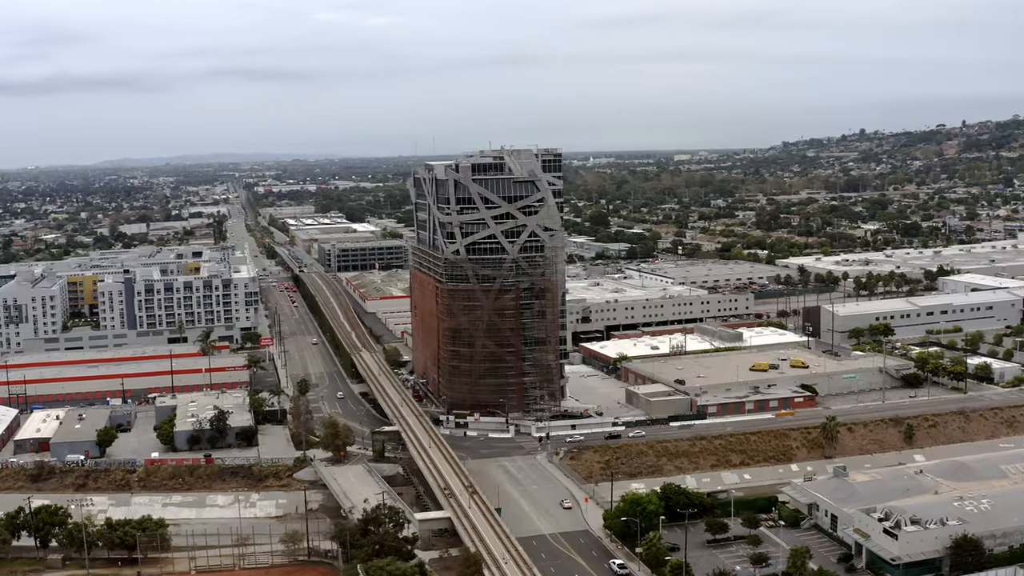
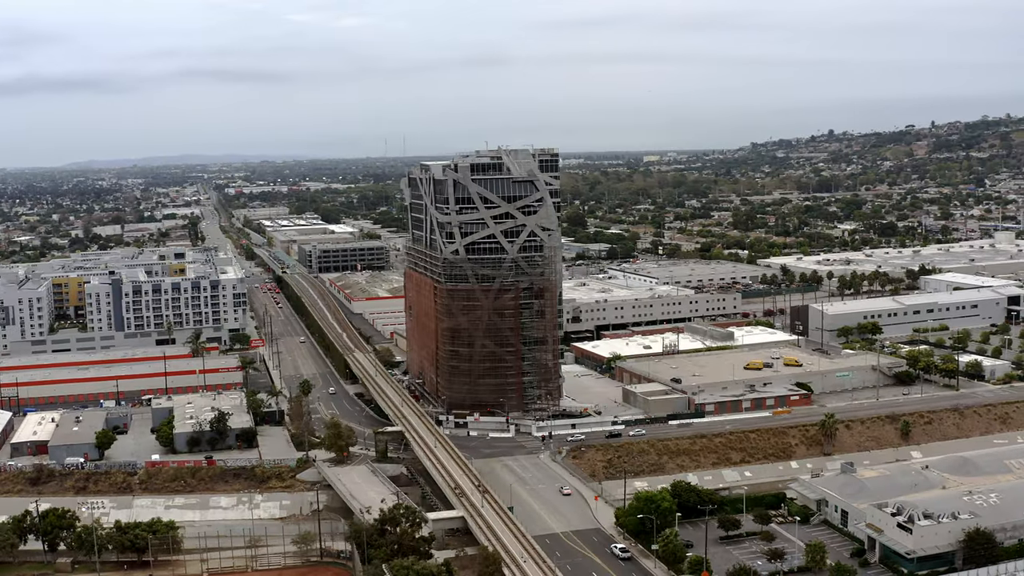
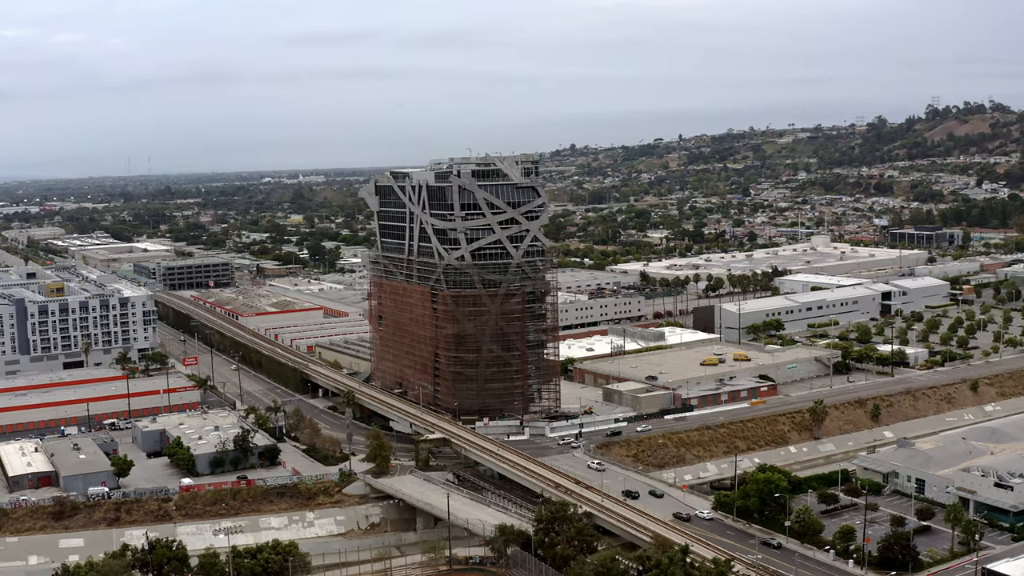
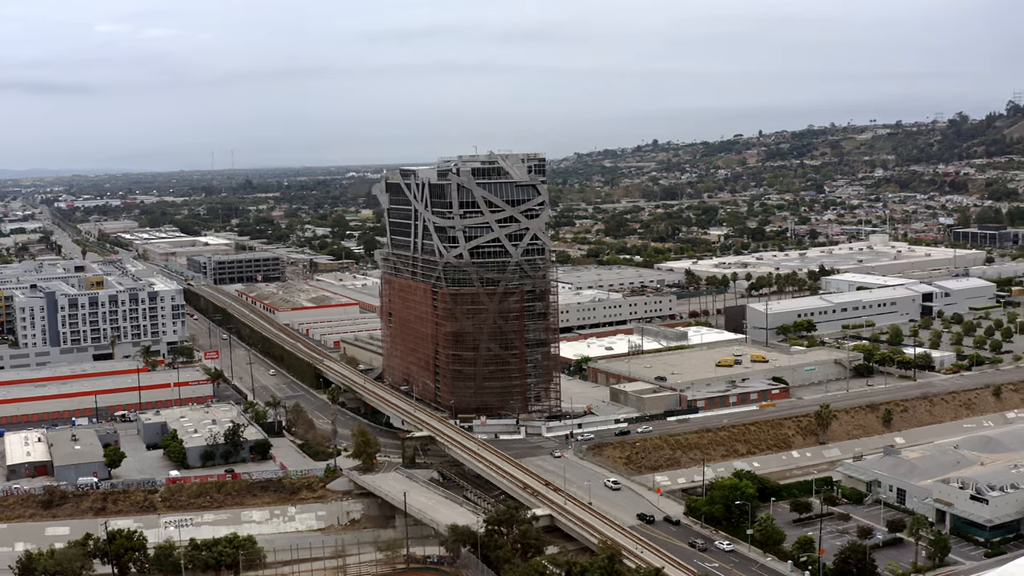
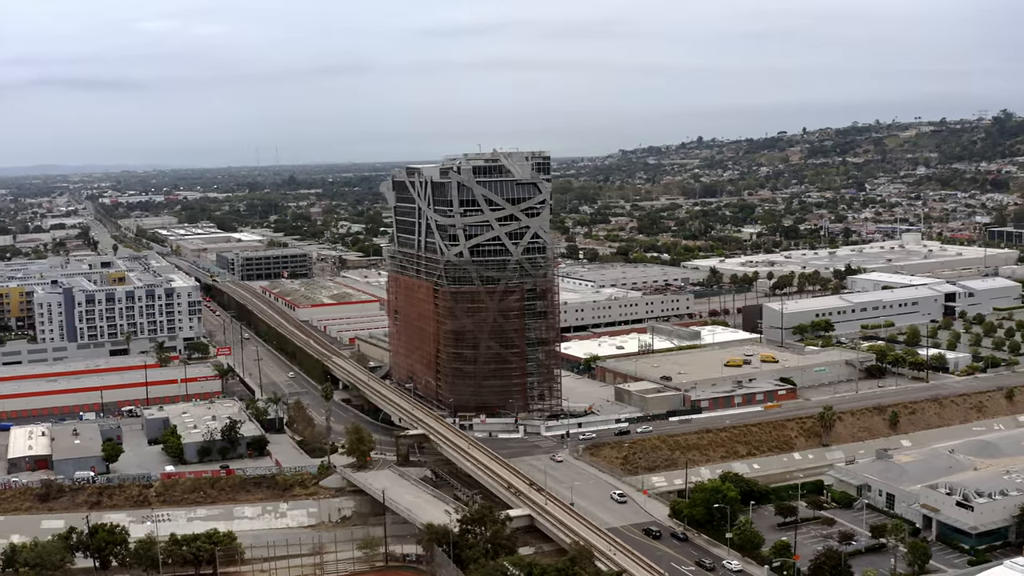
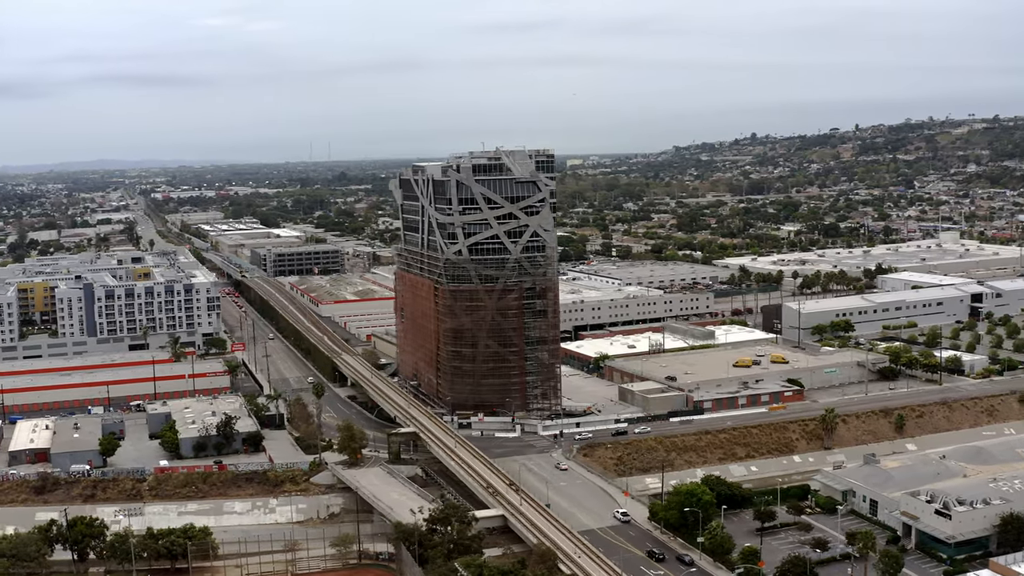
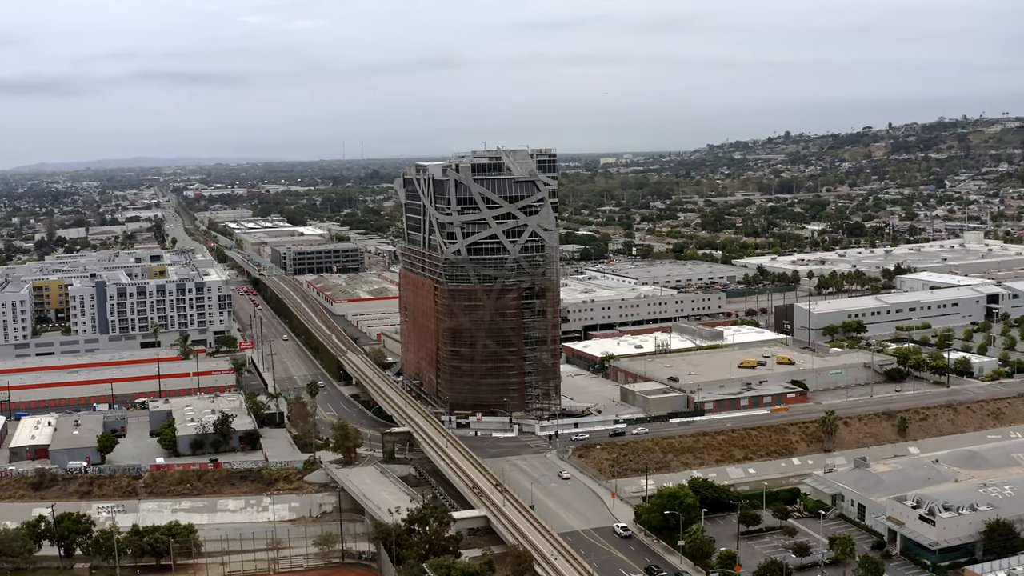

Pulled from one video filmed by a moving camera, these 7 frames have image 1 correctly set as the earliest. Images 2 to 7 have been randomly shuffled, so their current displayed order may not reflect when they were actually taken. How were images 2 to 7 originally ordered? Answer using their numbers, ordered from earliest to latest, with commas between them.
2, 7, 6, 5, 4, 3
